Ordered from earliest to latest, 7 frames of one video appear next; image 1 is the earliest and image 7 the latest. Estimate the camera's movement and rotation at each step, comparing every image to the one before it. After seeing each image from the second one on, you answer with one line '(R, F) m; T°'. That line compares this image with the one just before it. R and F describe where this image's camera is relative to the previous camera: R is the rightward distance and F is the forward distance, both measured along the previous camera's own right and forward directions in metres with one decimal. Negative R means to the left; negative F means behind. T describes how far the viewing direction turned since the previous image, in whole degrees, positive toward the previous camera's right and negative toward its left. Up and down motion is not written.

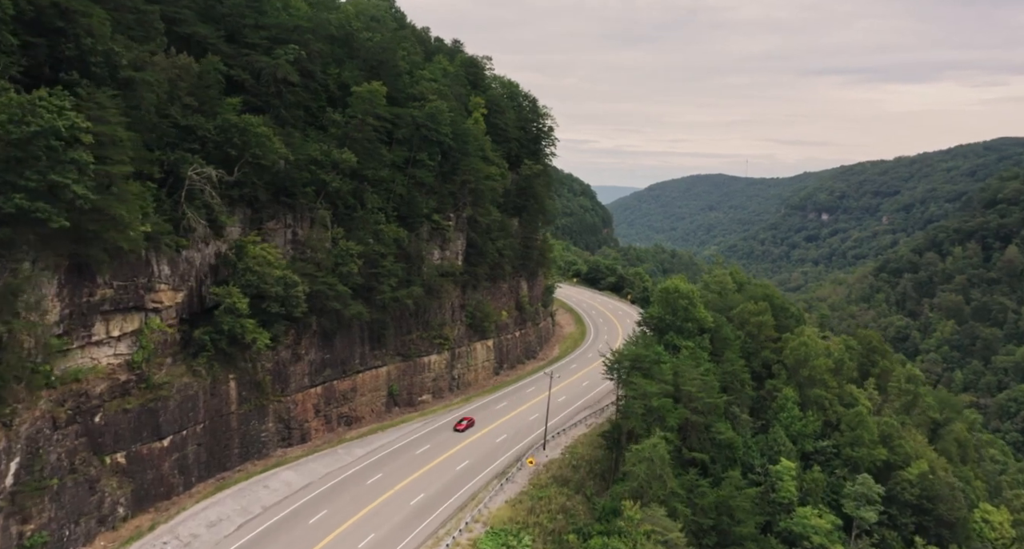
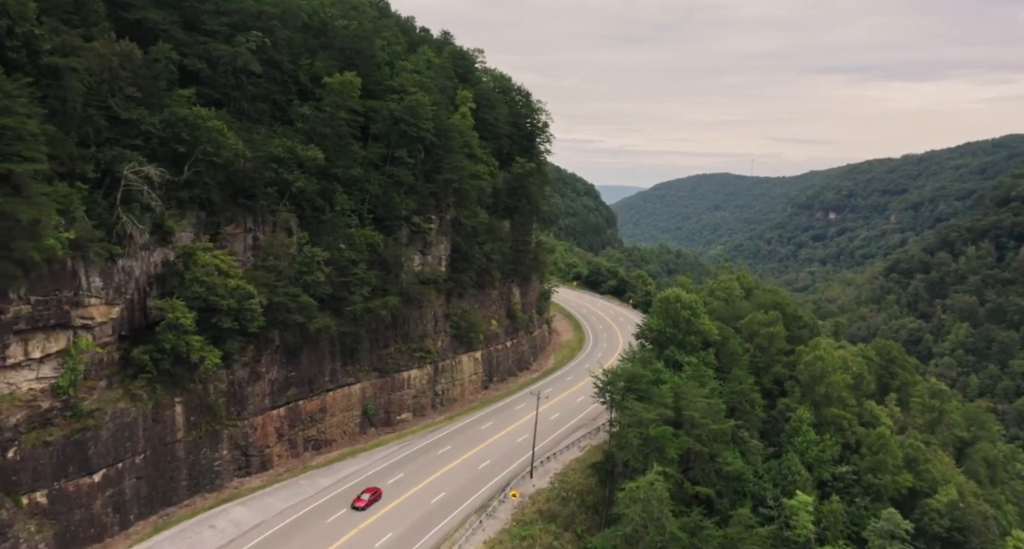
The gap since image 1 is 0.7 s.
(+1.1, +4.3) m; 0°
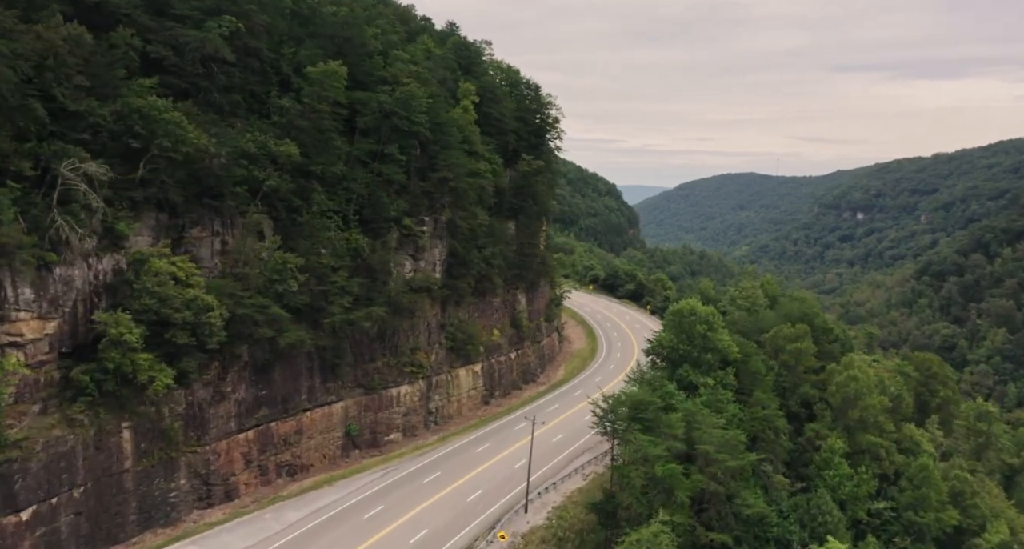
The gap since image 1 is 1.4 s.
(+1.3, +4.2) m; -2°
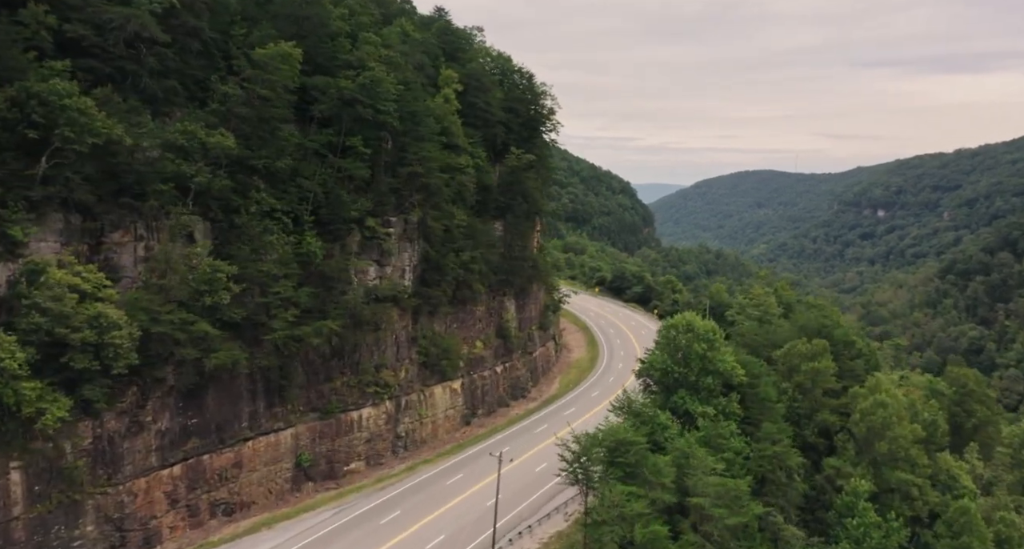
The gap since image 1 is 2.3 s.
(+1.9, +5.1) m; -1°
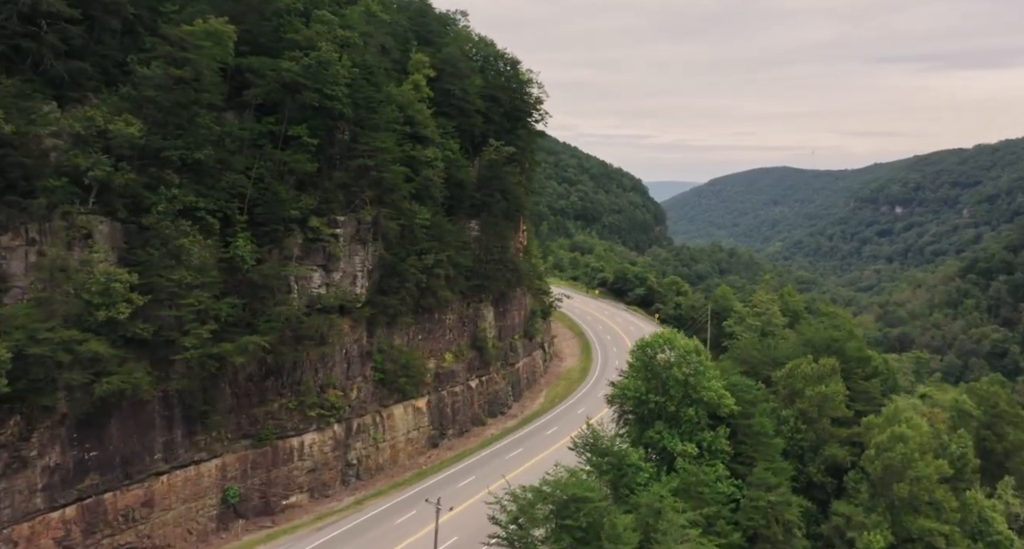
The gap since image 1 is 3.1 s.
(+2.2, +4.7) m; -1°
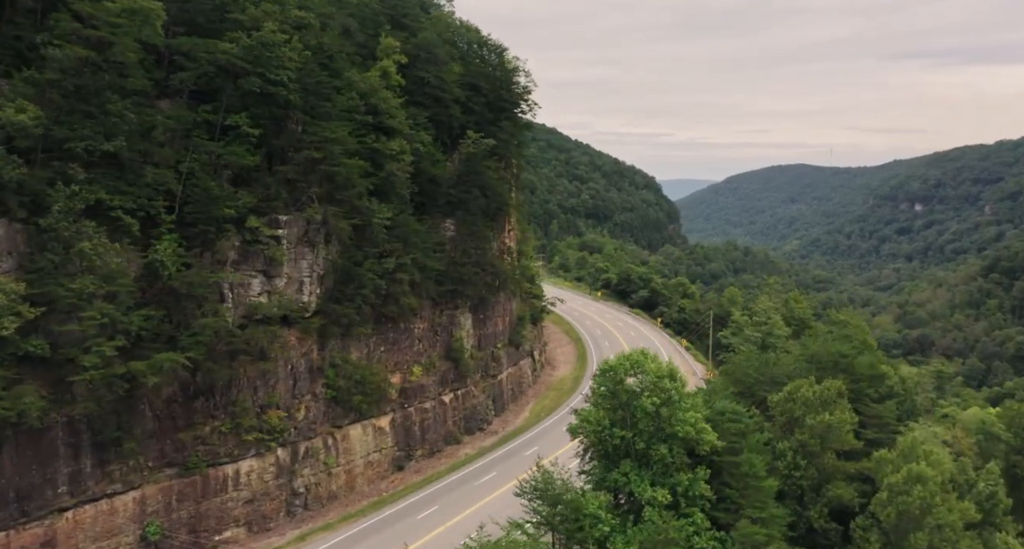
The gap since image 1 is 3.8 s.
(+2.0, +3.9) m; -1°
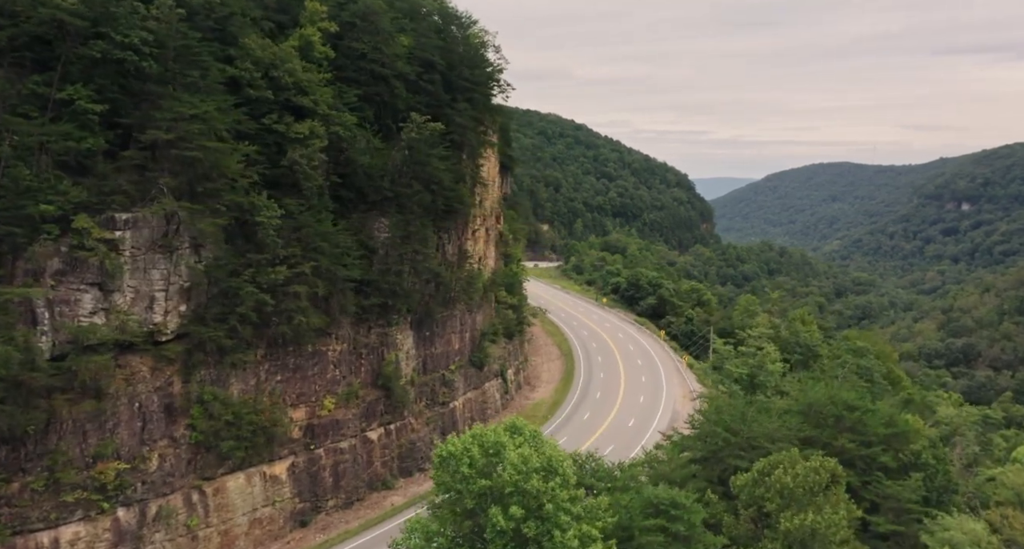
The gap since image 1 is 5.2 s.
(+3.9, +7.2) m; -3°
